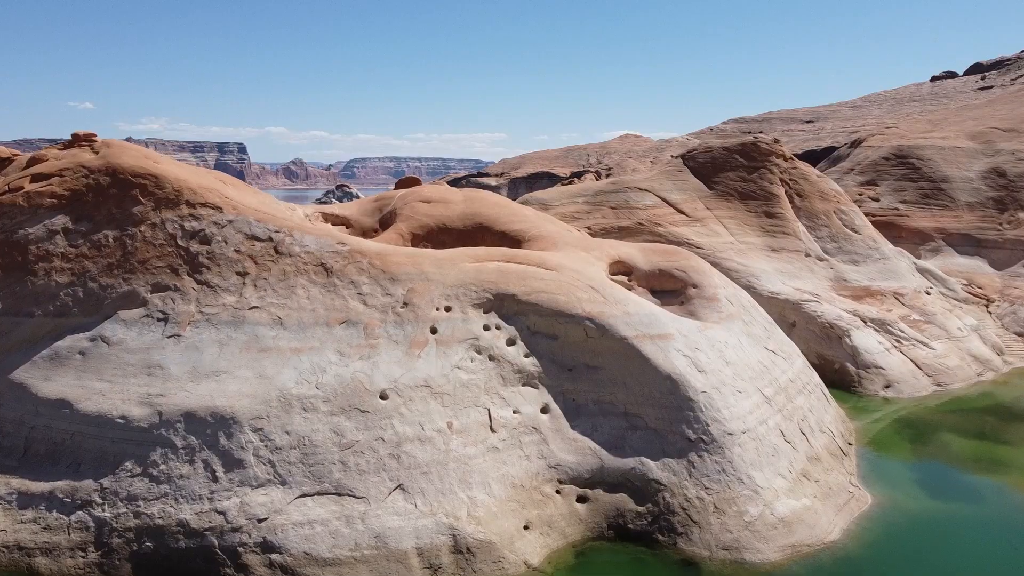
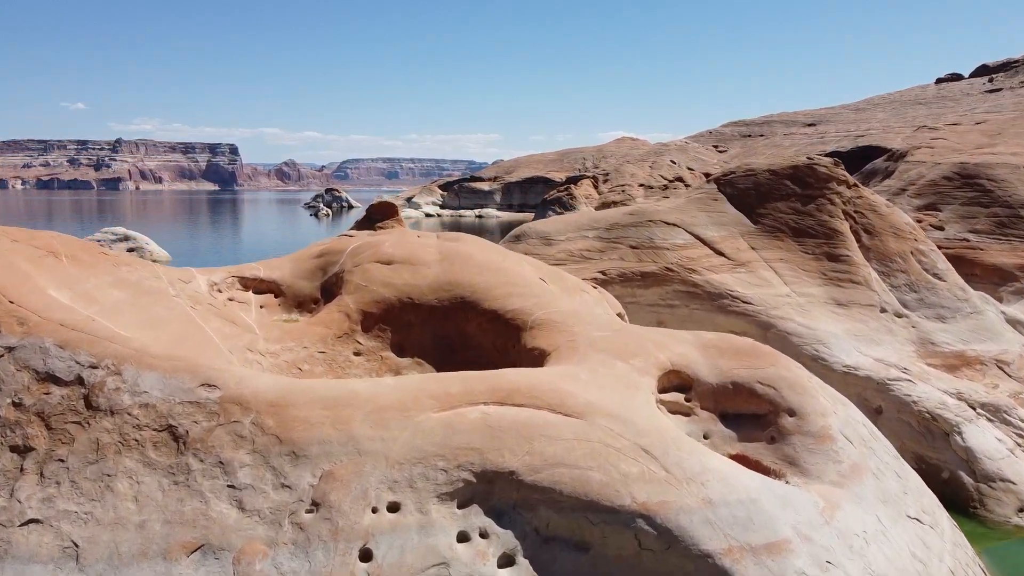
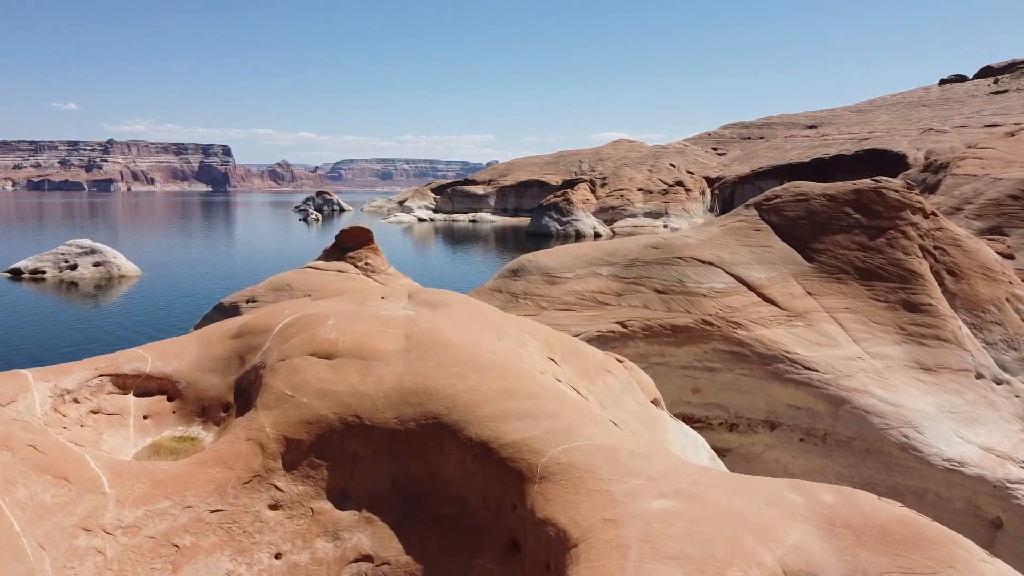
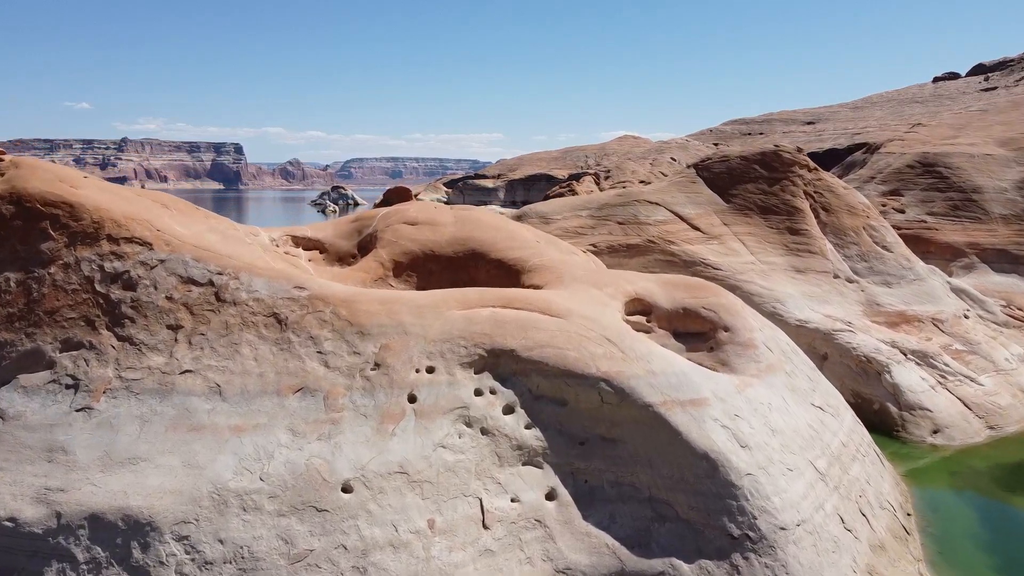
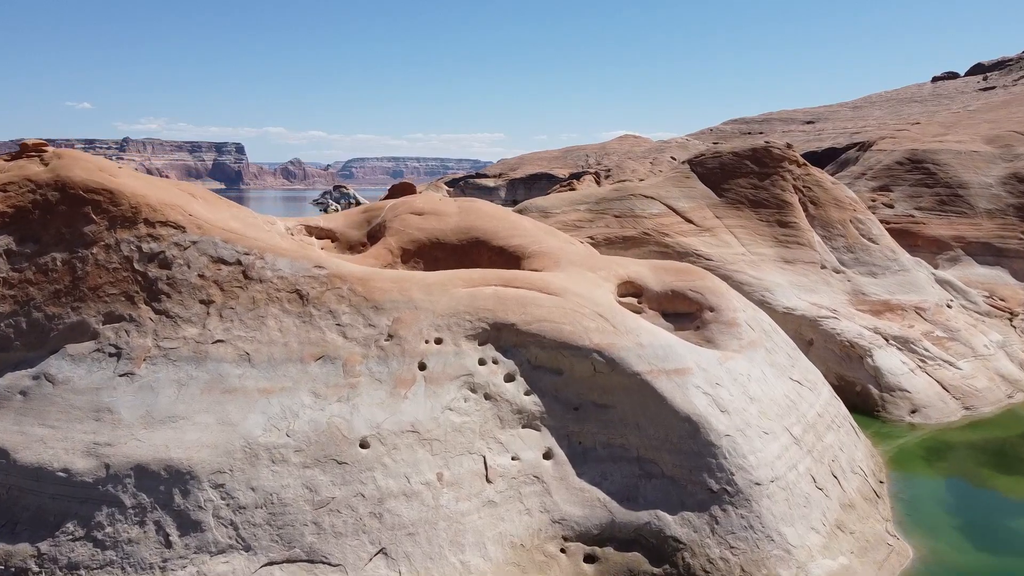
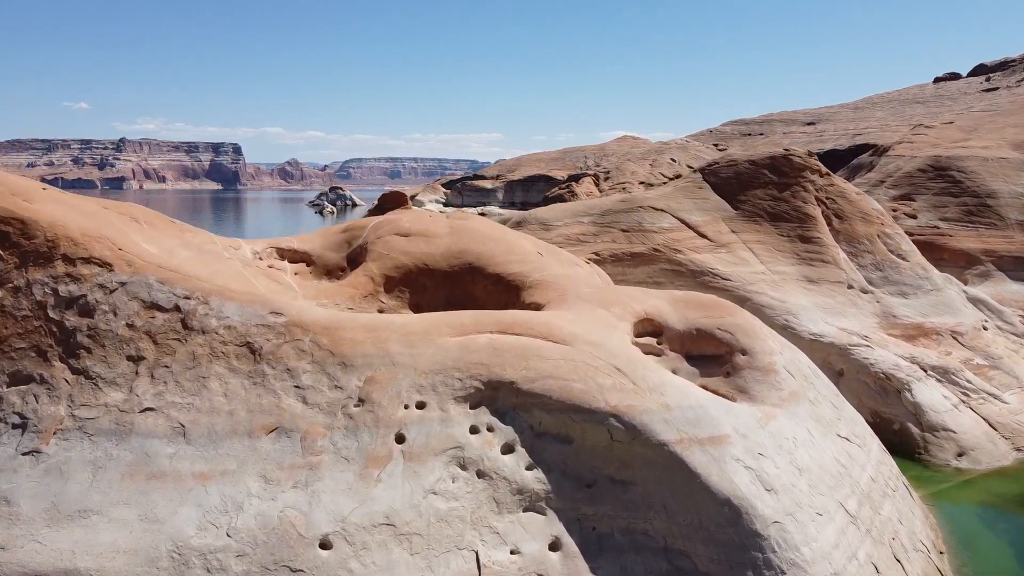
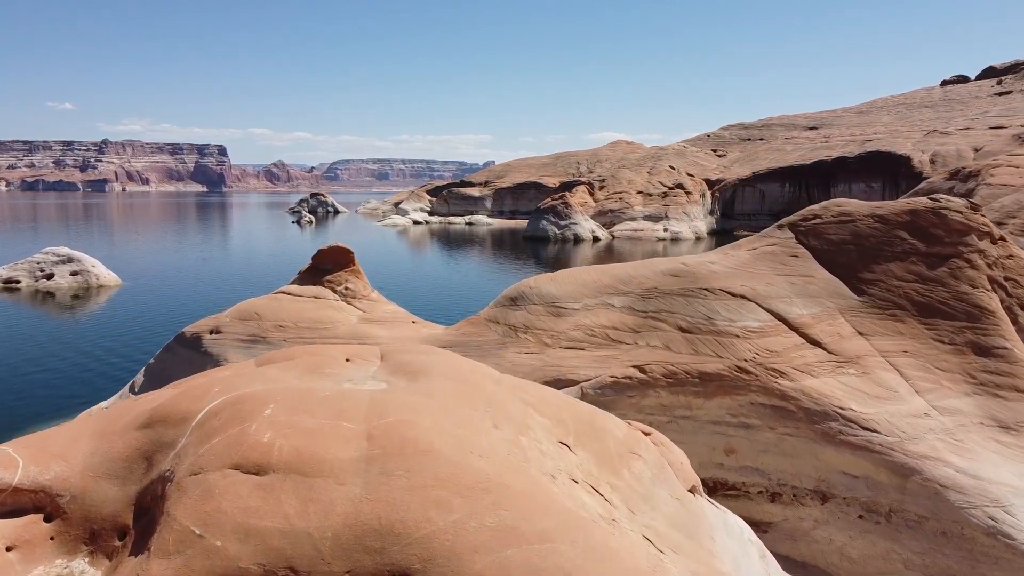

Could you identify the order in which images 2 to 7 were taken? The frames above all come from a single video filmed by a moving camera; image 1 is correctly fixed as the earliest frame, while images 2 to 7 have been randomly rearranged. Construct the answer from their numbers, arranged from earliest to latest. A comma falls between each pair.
5, 4, 6, 2, 3, 7
